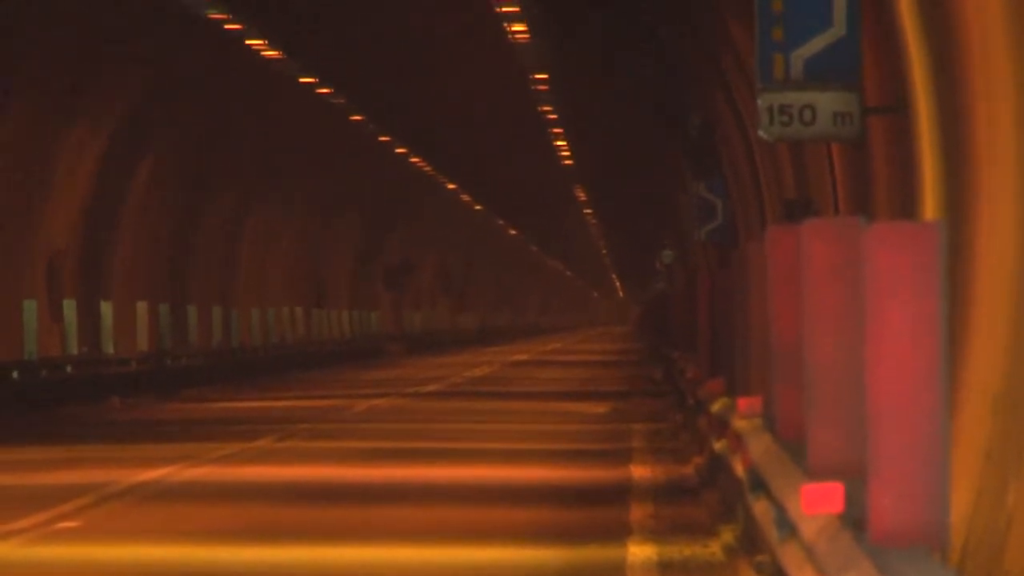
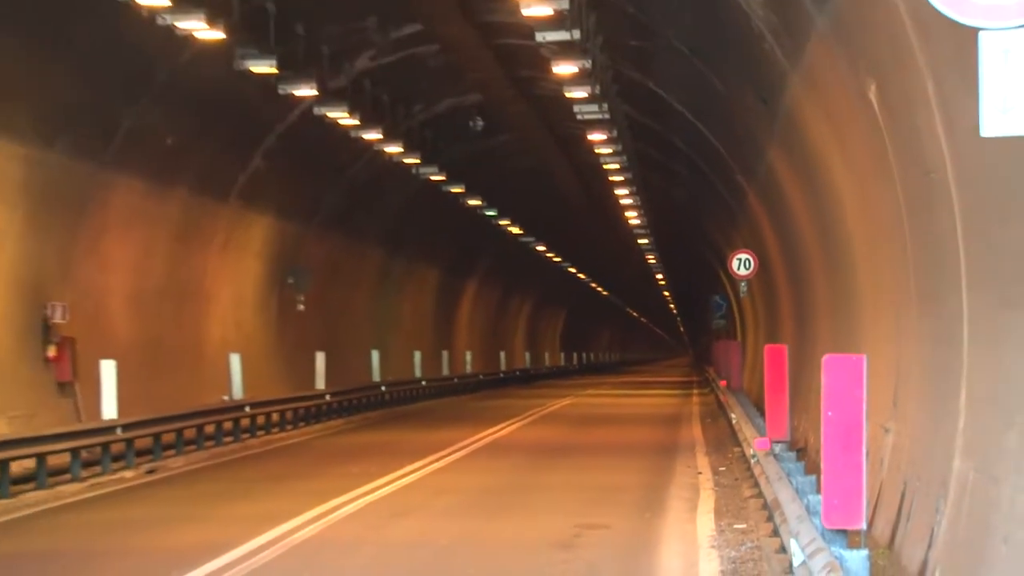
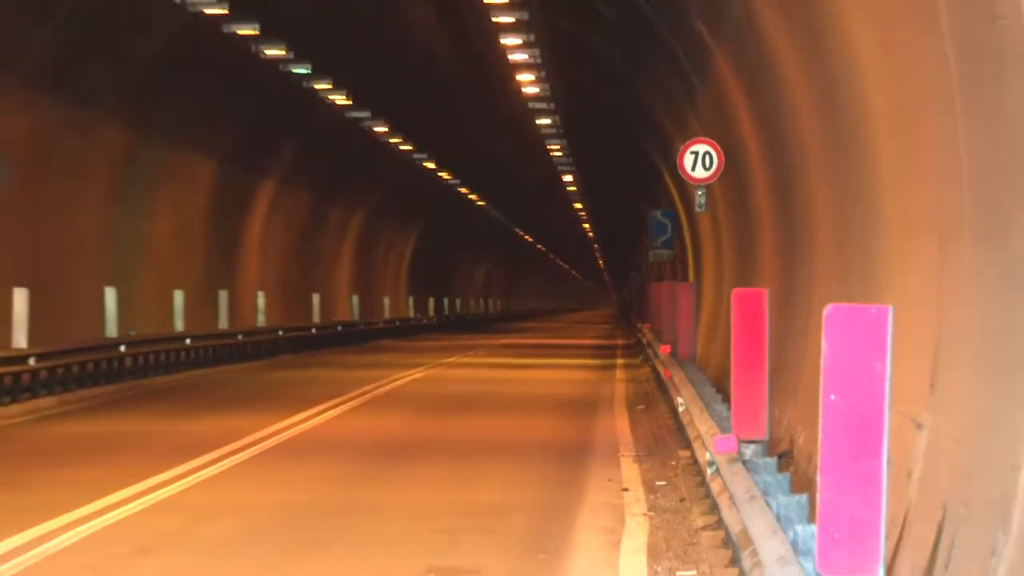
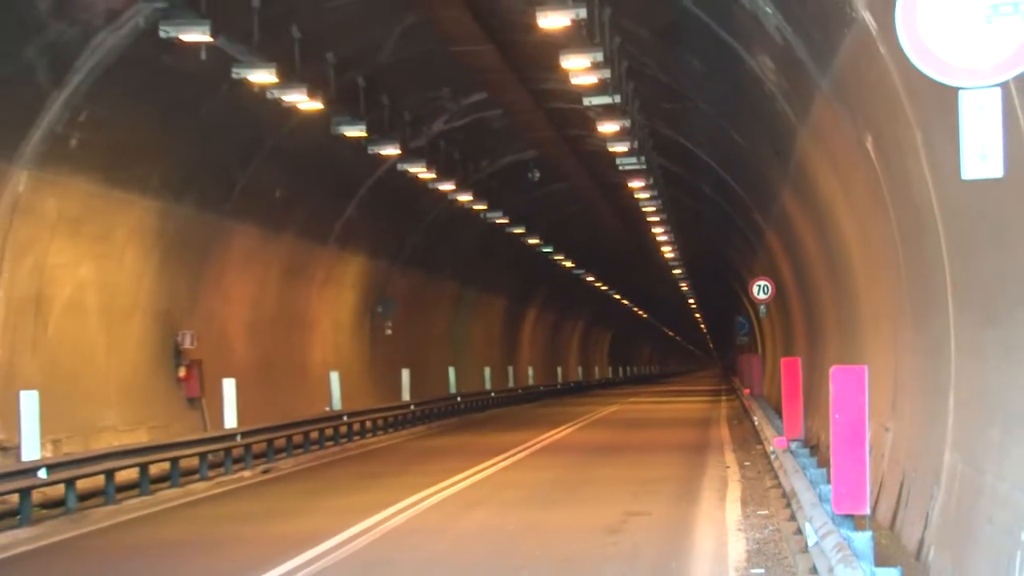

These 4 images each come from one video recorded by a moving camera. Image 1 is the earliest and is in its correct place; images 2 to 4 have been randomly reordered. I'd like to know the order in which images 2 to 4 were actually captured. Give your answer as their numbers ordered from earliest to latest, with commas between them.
3, 2, 4
